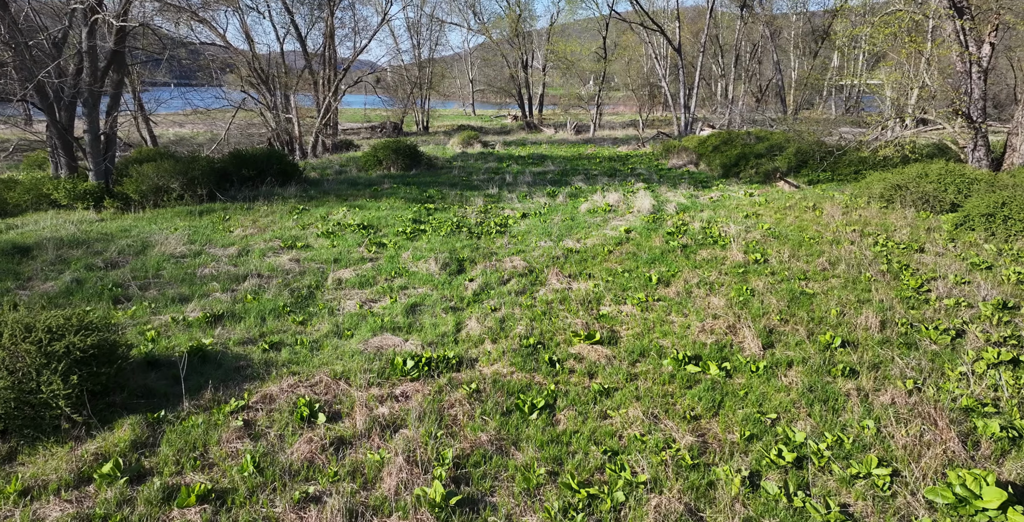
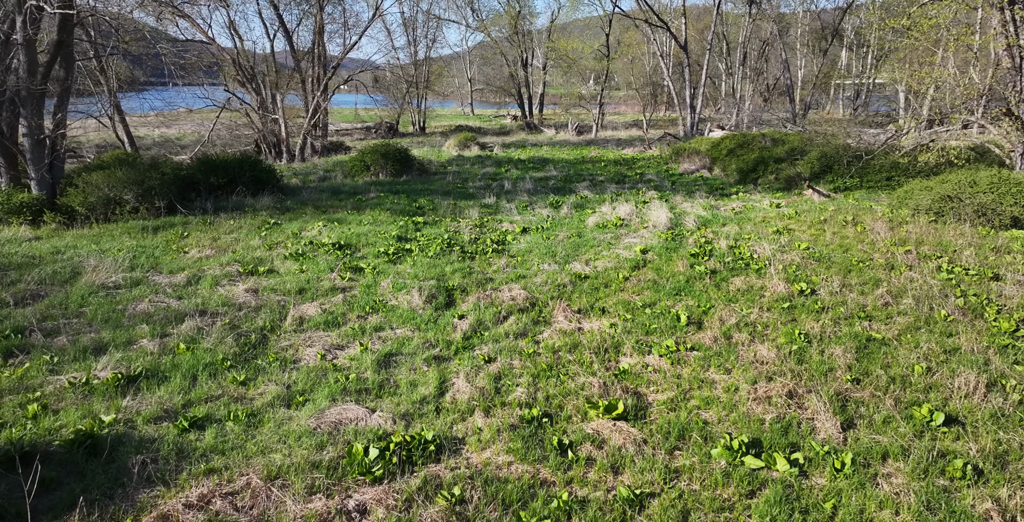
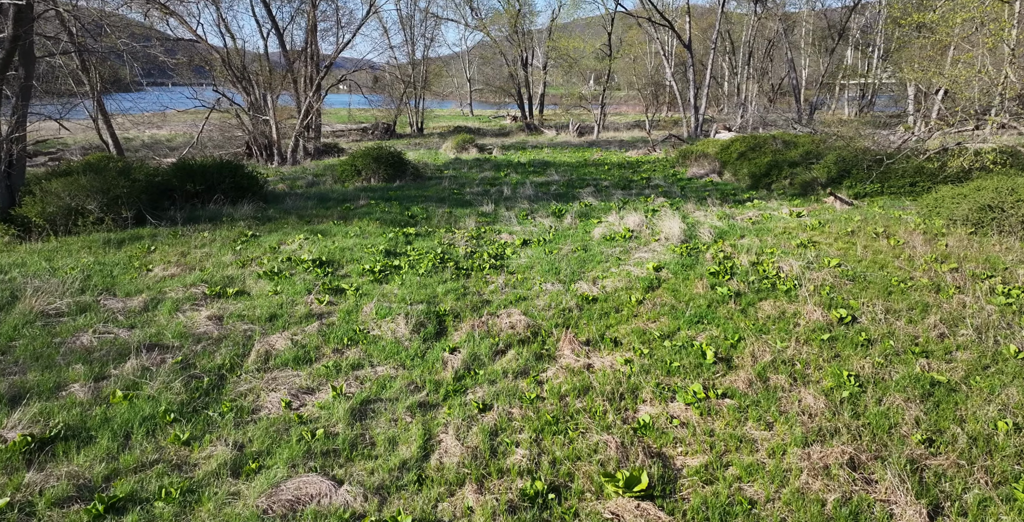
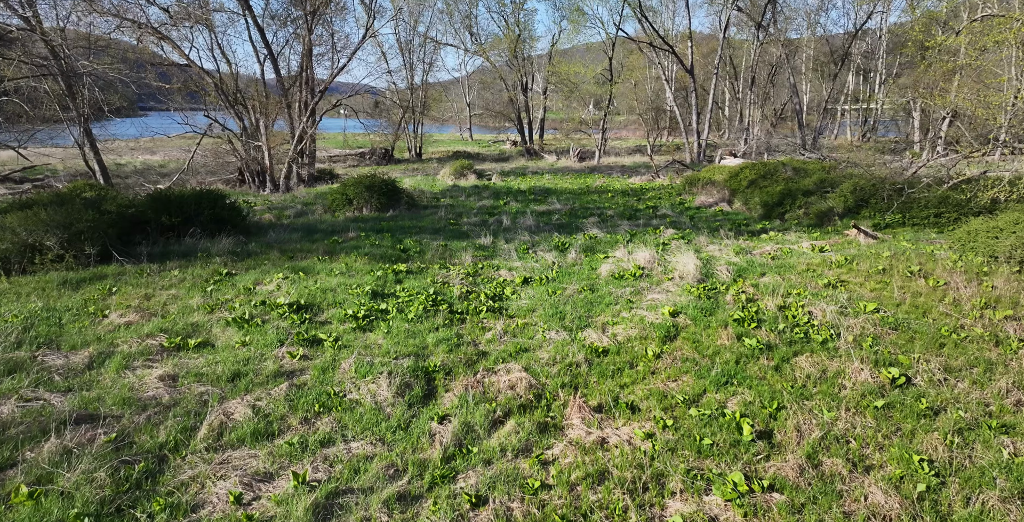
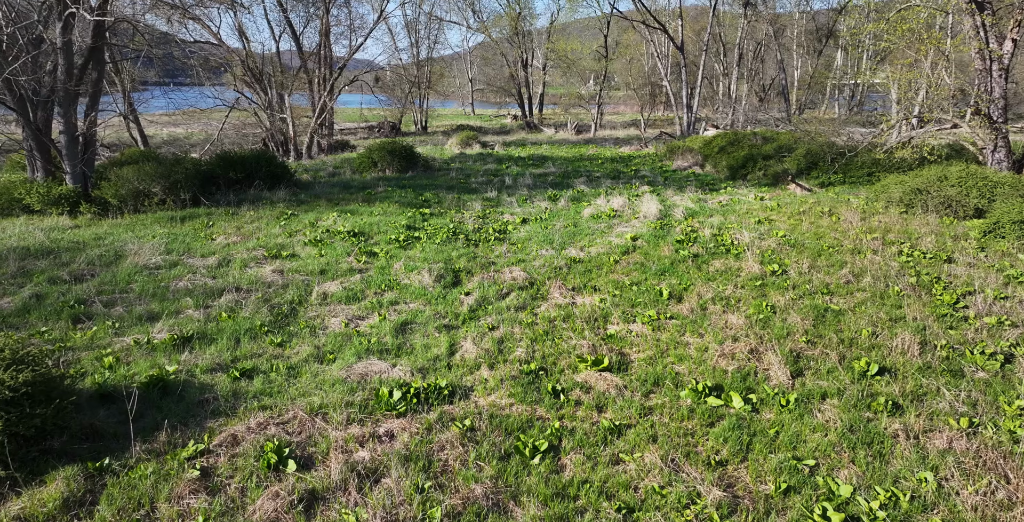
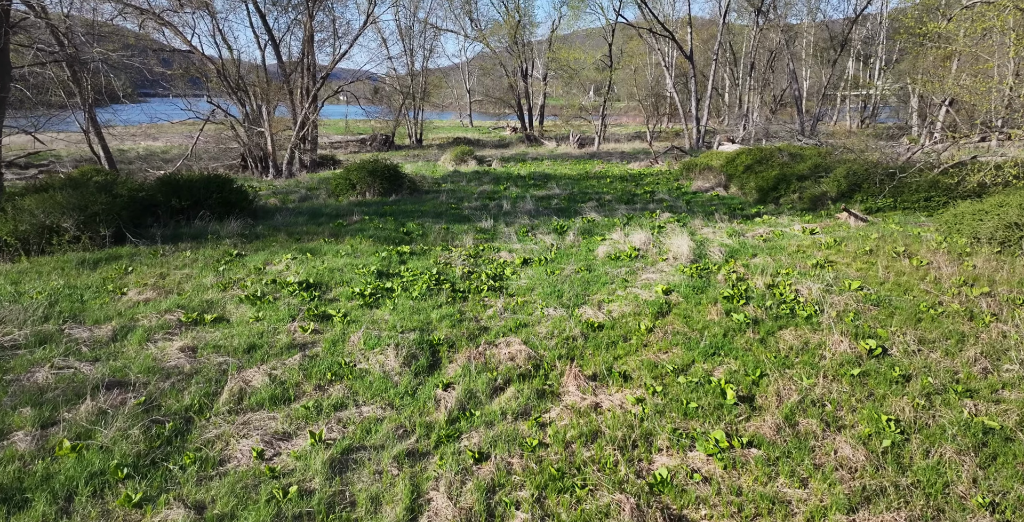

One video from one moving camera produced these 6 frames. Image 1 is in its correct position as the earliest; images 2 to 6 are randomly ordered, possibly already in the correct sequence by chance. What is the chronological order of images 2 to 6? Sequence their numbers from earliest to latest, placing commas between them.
5, 2, 3, 6, 4
